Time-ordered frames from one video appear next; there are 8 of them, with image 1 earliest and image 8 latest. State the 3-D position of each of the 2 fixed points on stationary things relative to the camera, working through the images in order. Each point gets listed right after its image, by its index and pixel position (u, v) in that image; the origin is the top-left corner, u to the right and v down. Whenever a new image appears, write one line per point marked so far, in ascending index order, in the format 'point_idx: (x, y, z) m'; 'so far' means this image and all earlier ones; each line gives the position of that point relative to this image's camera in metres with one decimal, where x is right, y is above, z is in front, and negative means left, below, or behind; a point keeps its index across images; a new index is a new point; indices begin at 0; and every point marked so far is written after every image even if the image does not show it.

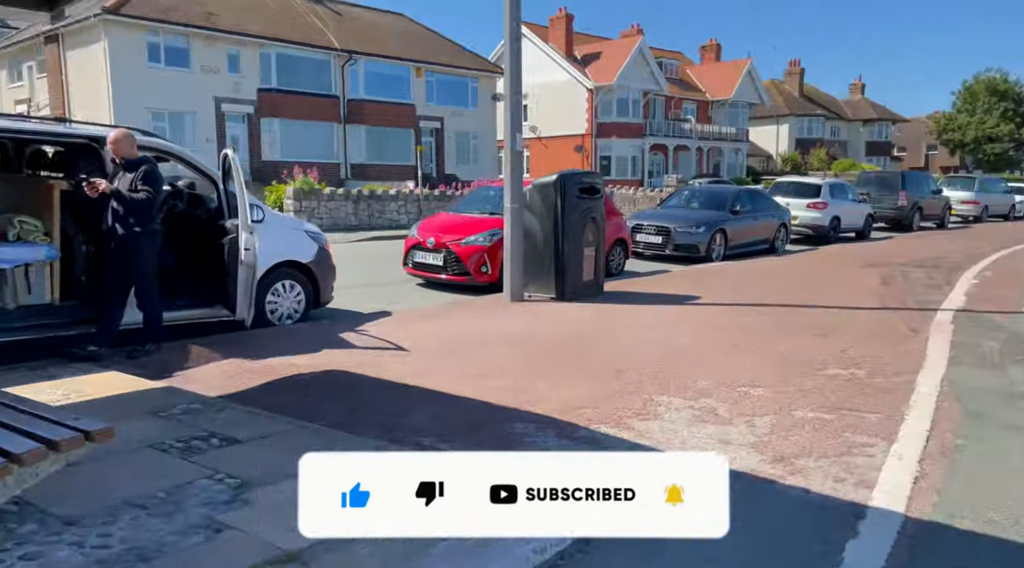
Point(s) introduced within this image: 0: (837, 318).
0: (+3.1, -0.3, +8.1) m
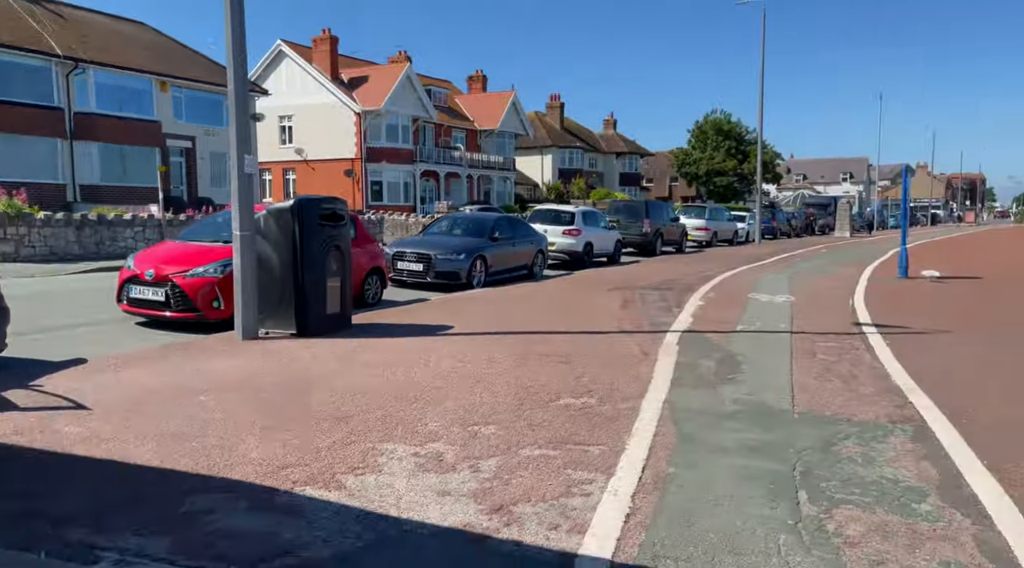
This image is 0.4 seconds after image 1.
0: (+0.7, -0.6, +8.3) m
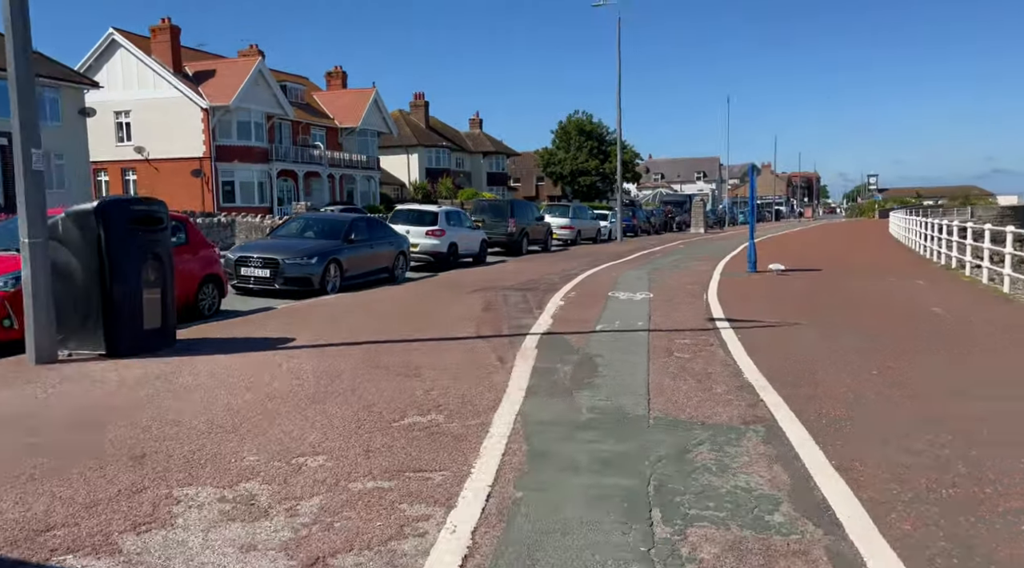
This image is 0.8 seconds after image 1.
0: (-0.8, -0.7, +7.9) m
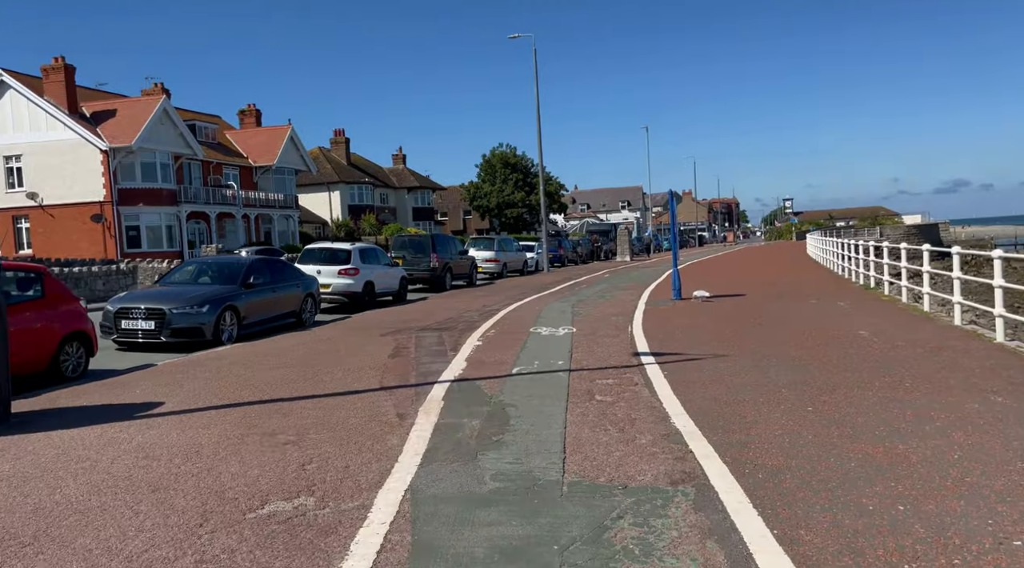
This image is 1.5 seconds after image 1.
0: (-1.6, -1.1, +6.9) m
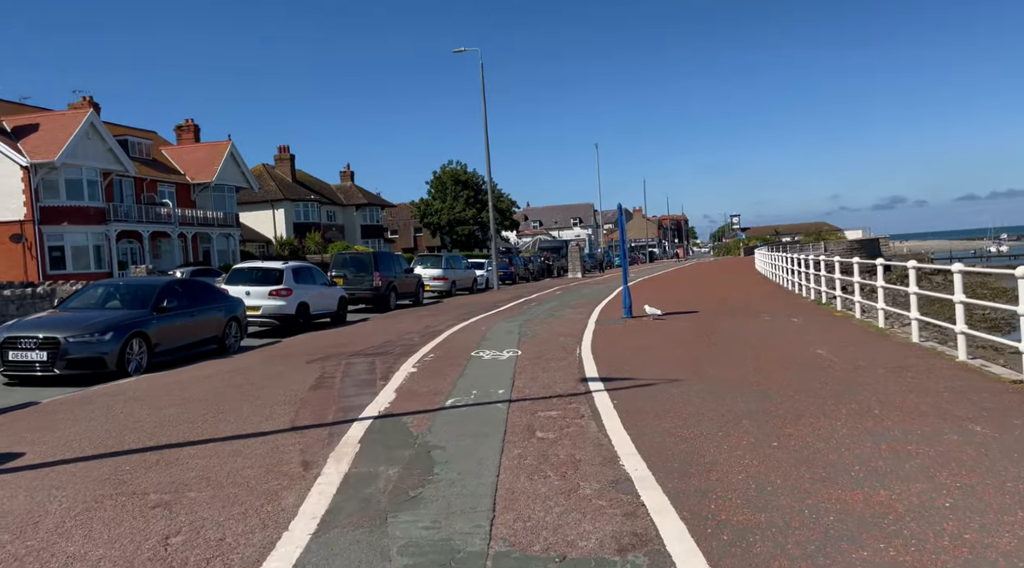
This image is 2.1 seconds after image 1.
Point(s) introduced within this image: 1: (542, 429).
0: (-2.1, -1.3, +5.8) m
1: (+0.3, -1.3, +7.3) m
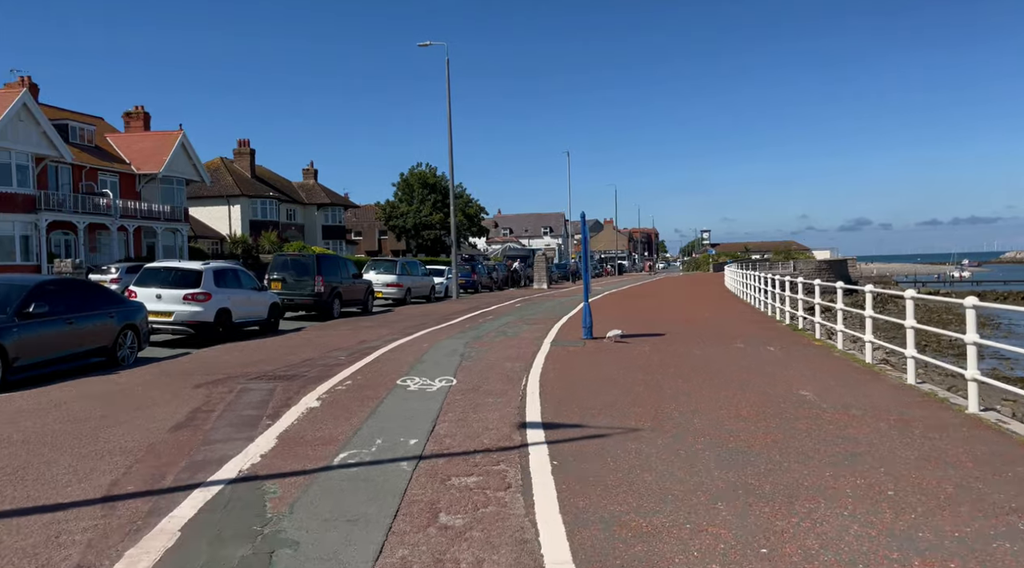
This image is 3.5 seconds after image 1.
0: (-2.7, -1.3, +3.9) m
1: (-0.4, -1.4, +5.4) m
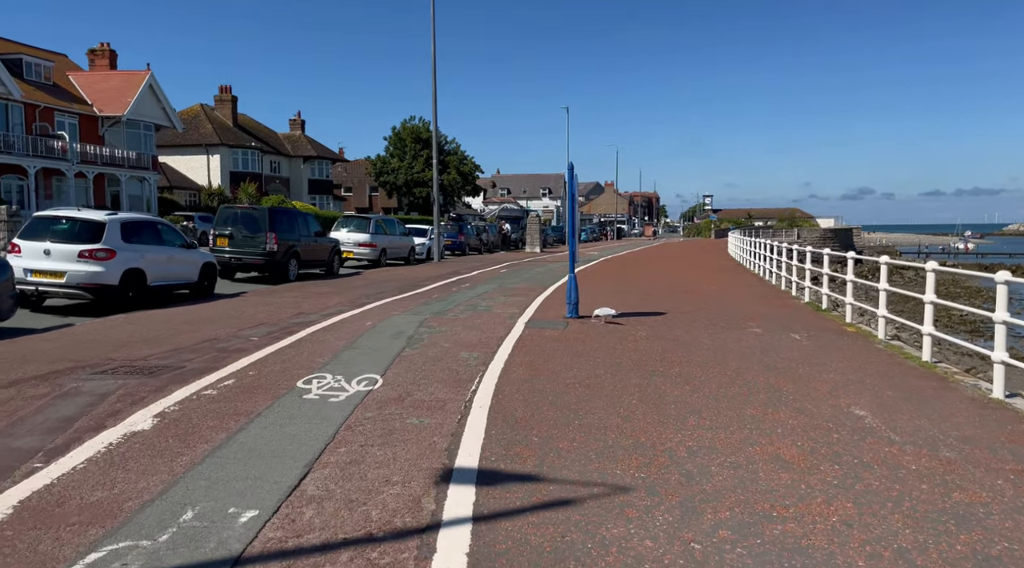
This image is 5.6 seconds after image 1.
0: (-3.2, -1.3, +1.0) m
1: (-0.9, -1.4, +2.5) m
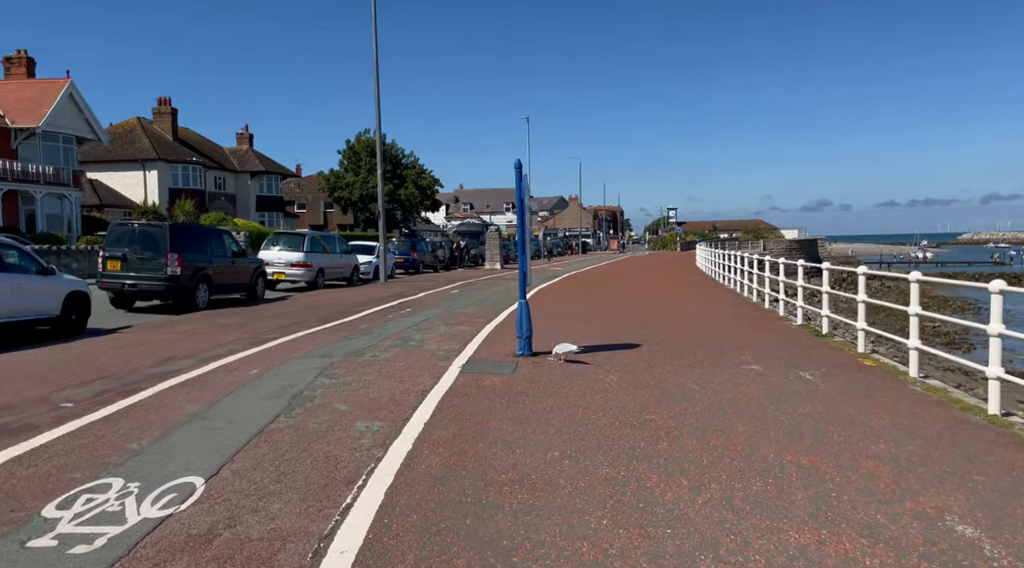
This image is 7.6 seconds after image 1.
0: (-3.5, -1.5, -2.1) m
1: (-1.3, -1.6, -0.4) m
